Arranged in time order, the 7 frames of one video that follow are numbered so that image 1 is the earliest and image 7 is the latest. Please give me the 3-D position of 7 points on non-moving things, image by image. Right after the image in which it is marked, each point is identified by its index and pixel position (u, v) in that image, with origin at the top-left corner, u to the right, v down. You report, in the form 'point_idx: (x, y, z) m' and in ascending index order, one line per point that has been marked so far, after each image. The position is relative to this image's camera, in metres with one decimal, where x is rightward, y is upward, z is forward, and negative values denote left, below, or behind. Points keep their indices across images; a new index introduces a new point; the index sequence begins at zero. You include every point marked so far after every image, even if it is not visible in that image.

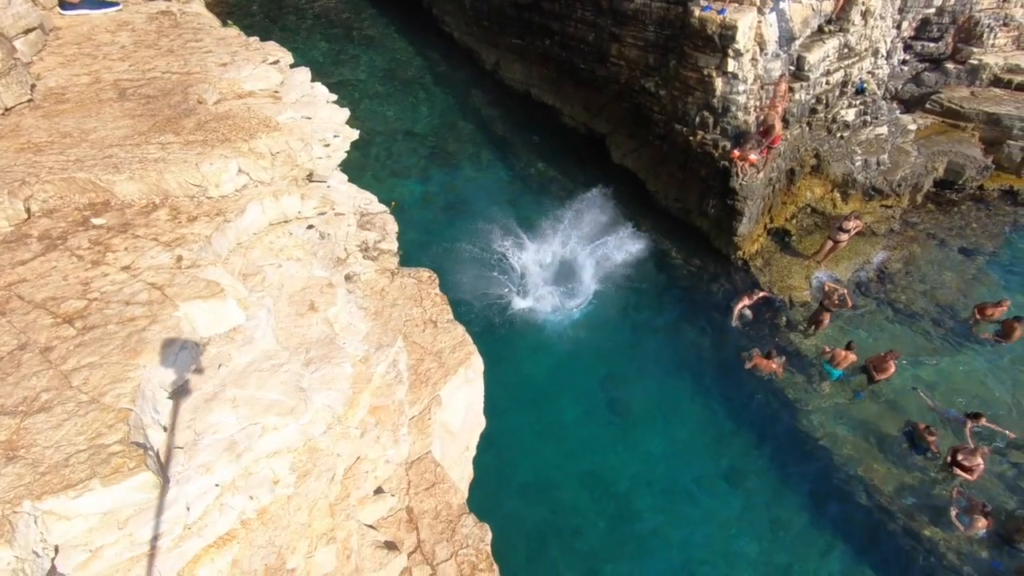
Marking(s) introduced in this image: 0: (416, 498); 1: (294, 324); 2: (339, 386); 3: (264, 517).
0: (-1.4, -2.9, +9.4) m
1: (-2.5, -0.2, +7.2) m
2: (-1.7, -0.9, +6.7) m
3: (-2.1, -2.0, +5.8) m
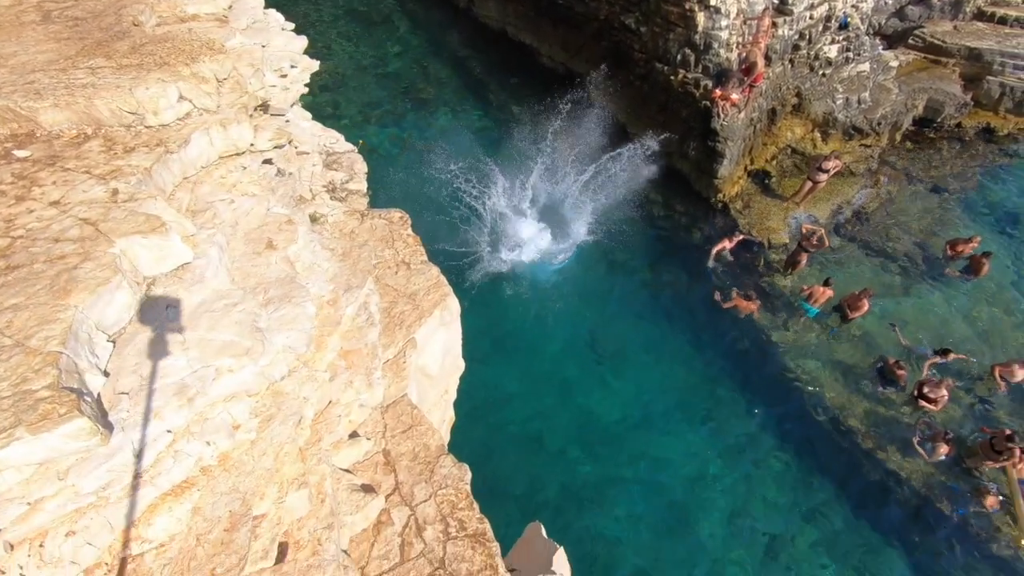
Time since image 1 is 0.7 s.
0: (-1.7, -2.2, +9.4) m
1: (-2.8, +0.3, +7.1) m
2: (-2.1, -0.4, +6.6) m
3: (-2.5, -1.5, +5.8) m
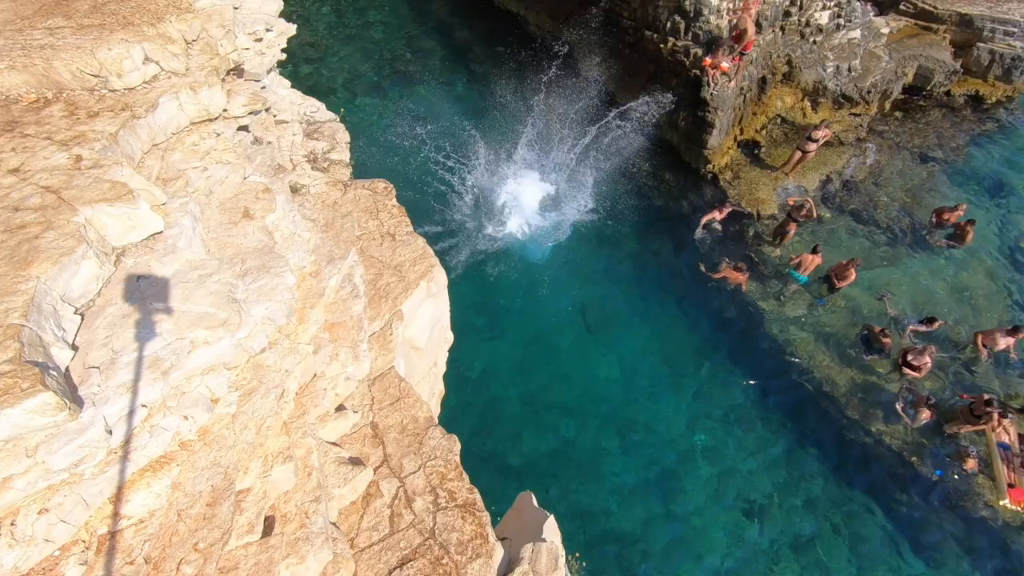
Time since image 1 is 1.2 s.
0: (-1.8, -1.8, +9.3) m
1: (-3.0, +0.6, +6.9) m
2: (-2.2, -0.1, +6.5) m
3: (-2.6, -1.3, +5.6) m
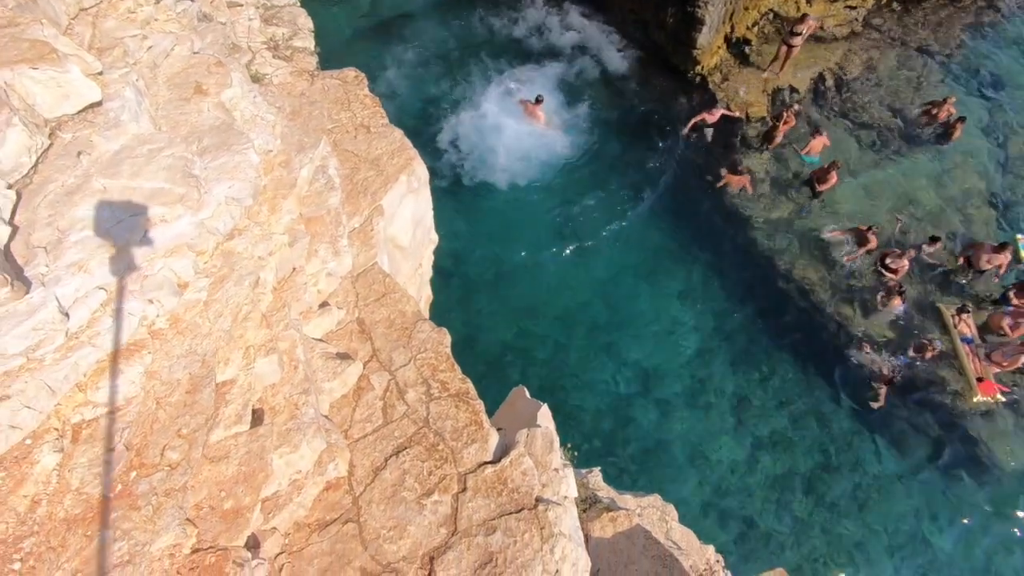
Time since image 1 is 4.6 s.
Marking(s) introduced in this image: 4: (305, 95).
0: (-2.0, -0.3, +9.1) m
1: (-3.2, +1.7, +6.3) m
2: (-2.4, +1.0, +6.0) m
3: (-2.7, -0.3, +5.4) m
4: (-3.2, +3.0, +10.4) m
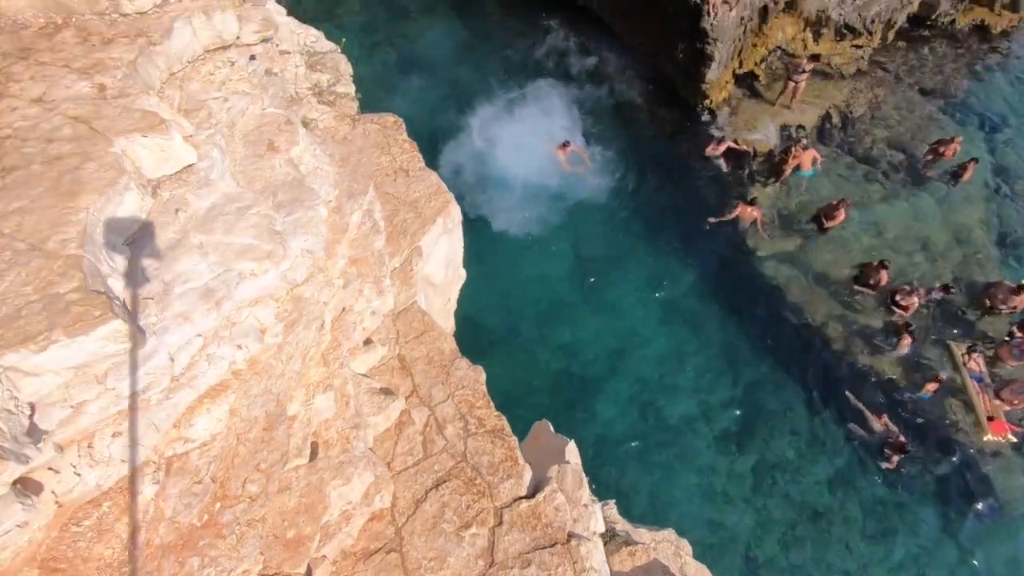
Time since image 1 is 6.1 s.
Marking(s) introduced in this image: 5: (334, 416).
0: (-1.5, -0.8, +9.6) m
1: (-2.7, +1.3, +6.9) m
2: (-1.9, +0.6, +6.6) m
3: (-2.2, -0.7, +5.9) m
4: (-2.7, +2.4, +11.0) m
5: (-2.0, -1.4, +7.4) m
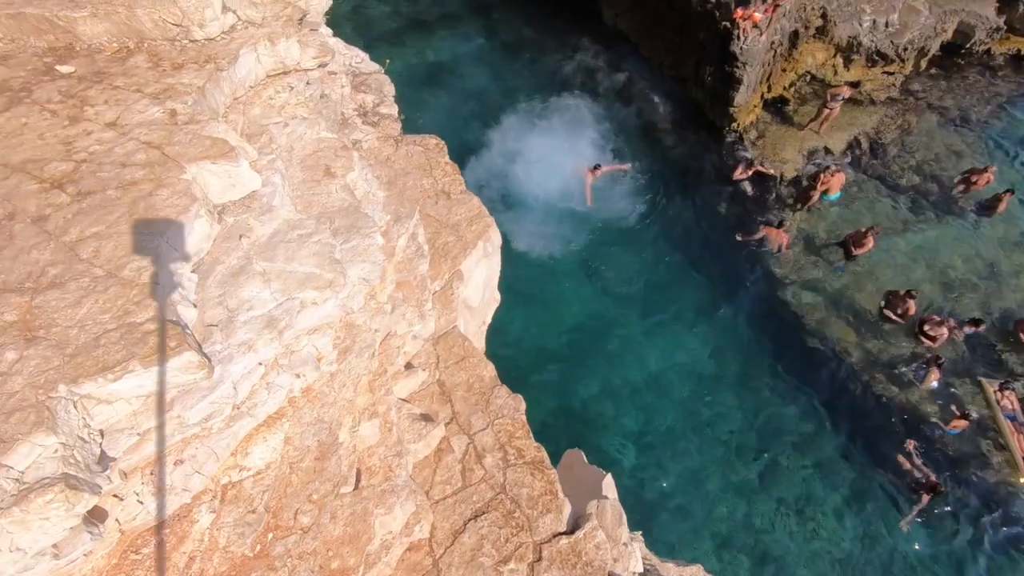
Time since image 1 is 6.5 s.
0: (-0.9, -1.2, +9.5) m
1: (-2.1, +1.0, +6.9) m
2: (-1.4, +0.3, +6.6) m
3: (-1.7, -0.9, +5.8) m
4: (-1.9, +2.1, +11.1) m
5: (-1.5, -1.7, +7.3) m
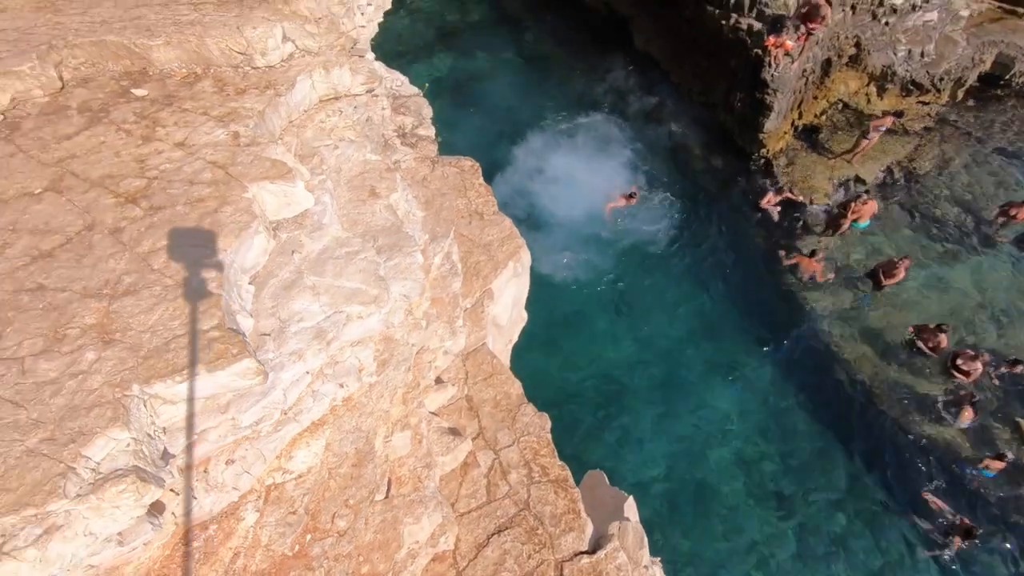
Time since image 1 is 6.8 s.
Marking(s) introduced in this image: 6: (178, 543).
0: (-0.5, -1.5, +9.8) m
1: (-1.7, +0.9, +7.3) m
2: (-1.0, +0.1, +6.9) m
3: (-1.5, -1.1, +6.1) m
4: (-1.3, +1.8, +11.4) m
5: (-1.2, -1.9, +7.6) m
6: (-2.5, -1.9, +5.0) m
